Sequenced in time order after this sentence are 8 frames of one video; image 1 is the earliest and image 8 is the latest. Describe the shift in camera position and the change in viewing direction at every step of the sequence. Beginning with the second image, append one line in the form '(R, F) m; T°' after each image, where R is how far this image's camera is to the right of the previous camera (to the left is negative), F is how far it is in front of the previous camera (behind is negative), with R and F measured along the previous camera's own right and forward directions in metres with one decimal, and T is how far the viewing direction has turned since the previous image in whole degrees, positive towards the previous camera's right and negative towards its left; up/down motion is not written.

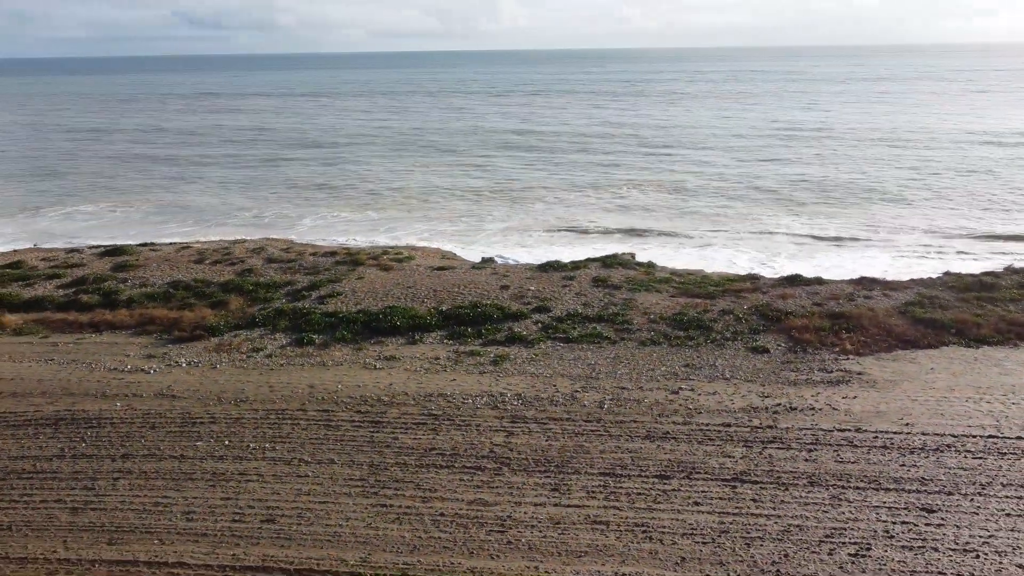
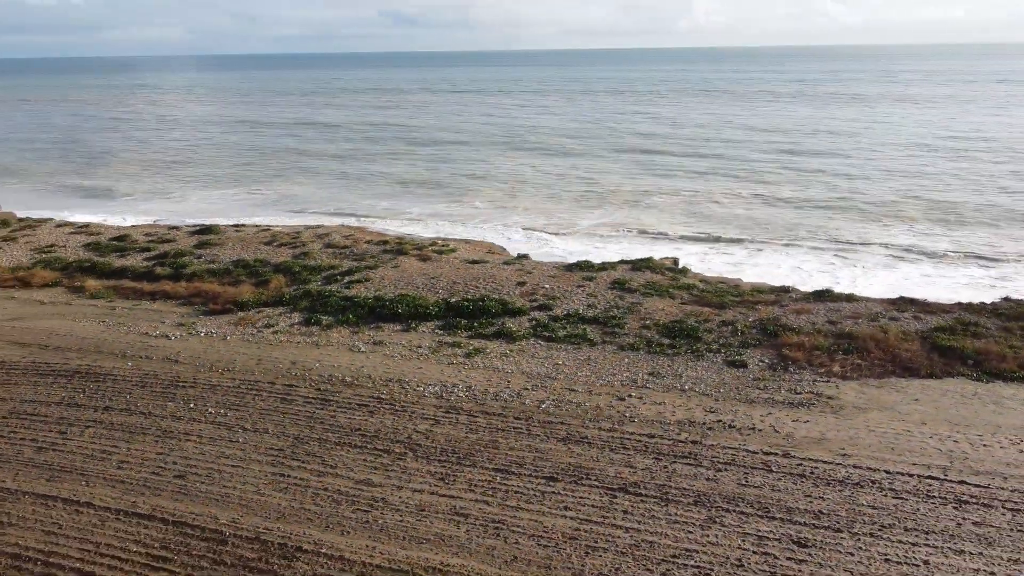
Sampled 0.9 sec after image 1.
(+2.9, +0.1) m; -12°
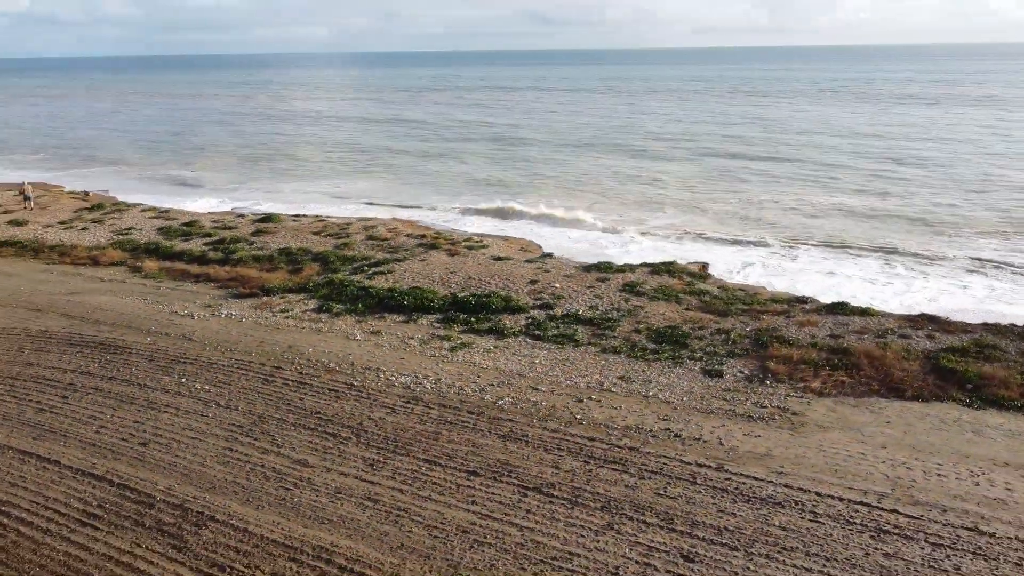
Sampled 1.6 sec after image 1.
(+2.0, 0.0) m; -9°
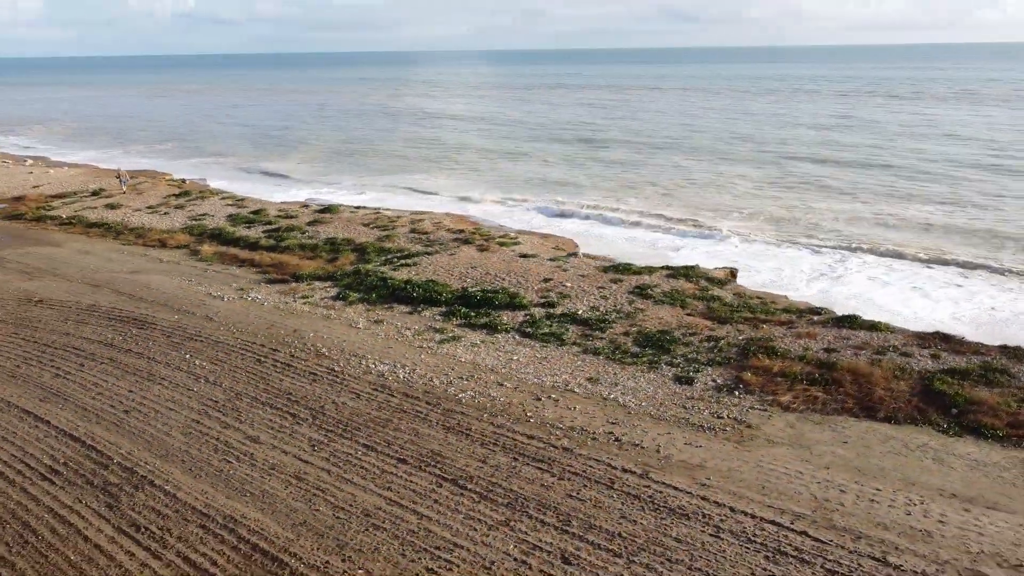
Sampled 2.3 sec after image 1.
(+2.0, 0.0) m; -9°
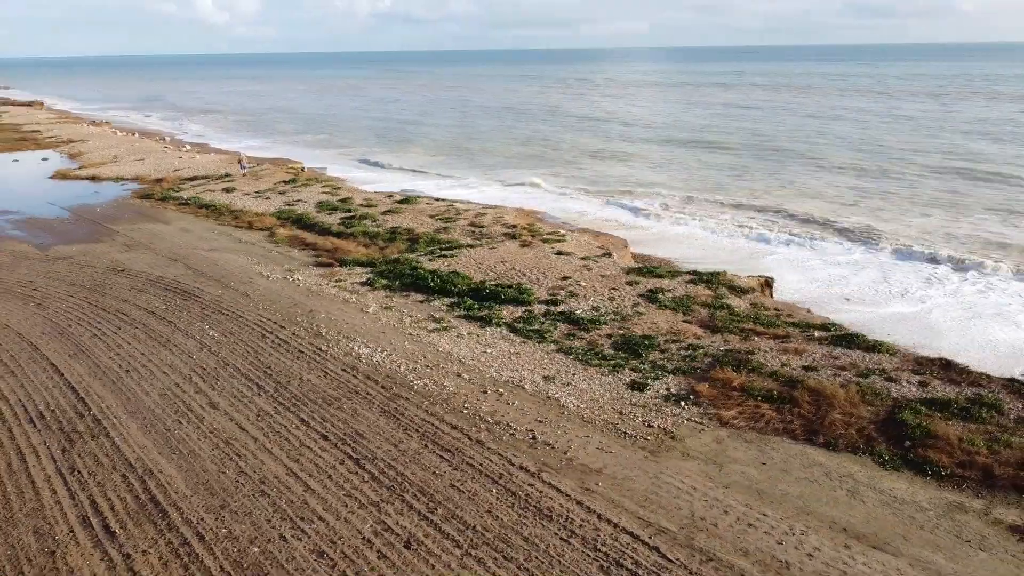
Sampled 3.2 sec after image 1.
(+2.7, +0.1) m; -12°
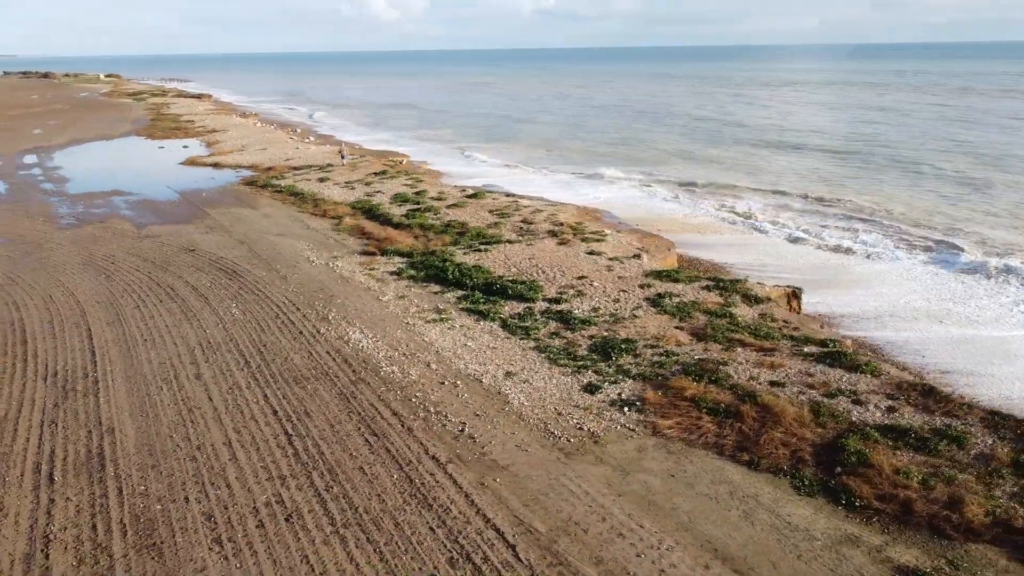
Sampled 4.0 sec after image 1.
(+2.4, +0.1) m; -10°
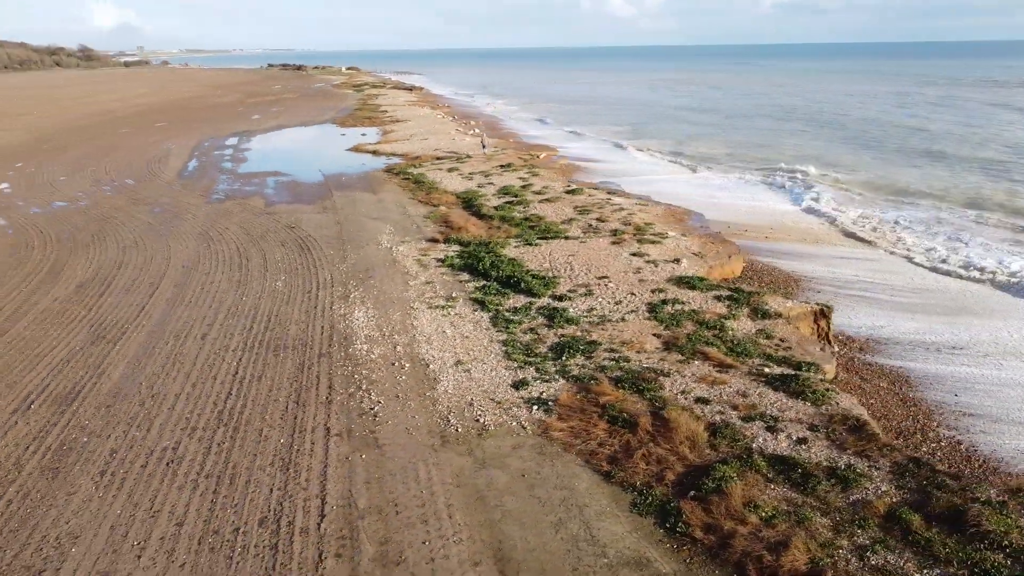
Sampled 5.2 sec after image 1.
(+3.5, +0.3) m; -15°
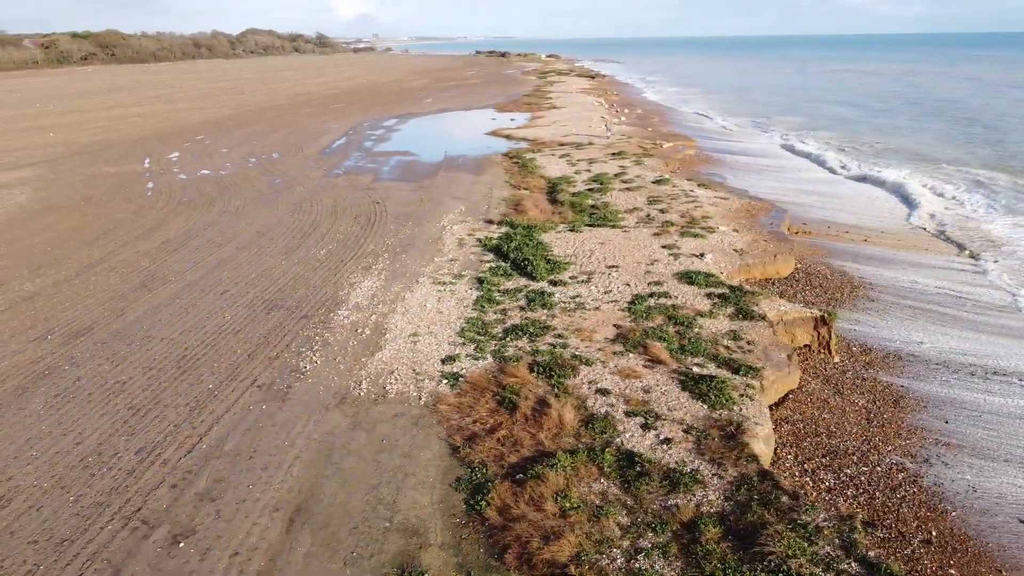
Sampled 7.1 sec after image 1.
(+3.4, +0.2) m; -14°
